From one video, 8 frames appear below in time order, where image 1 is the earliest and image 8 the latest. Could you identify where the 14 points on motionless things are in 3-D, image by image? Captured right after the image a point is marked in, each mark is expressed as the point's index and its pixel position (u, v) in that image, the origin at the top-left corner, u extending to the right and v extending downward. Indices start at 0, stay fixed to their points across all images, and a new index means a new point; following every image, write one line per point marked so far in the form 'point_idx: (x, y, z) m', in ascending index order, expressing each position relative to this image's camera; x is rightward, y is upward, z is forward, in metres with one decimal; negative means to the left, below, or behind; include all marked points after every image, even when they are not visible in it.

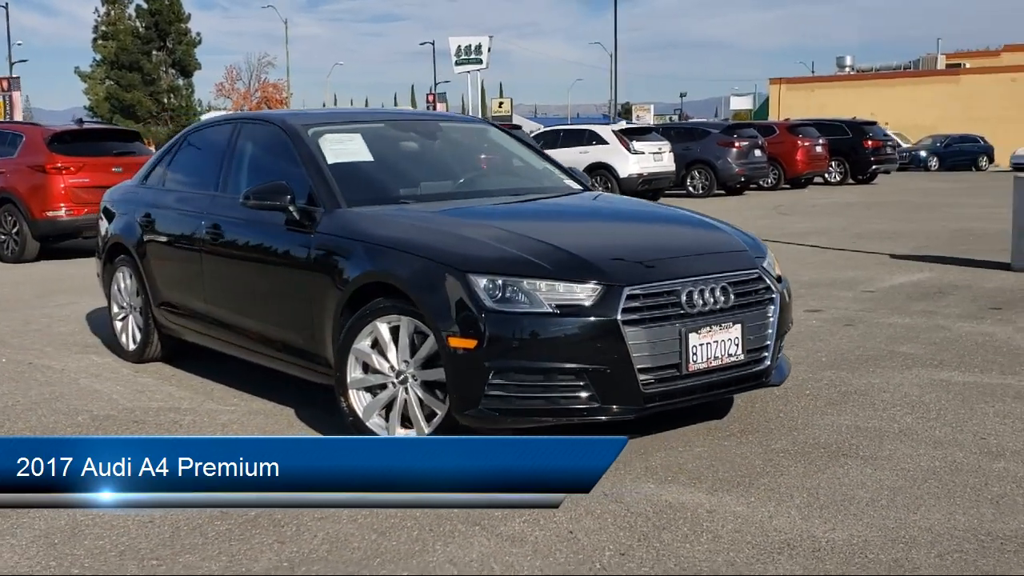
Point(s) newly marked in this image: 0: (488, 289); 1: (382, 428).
0: (-0.1, 0.0, +4.5) m
1: (-0.6, -0.7, +4.9) m
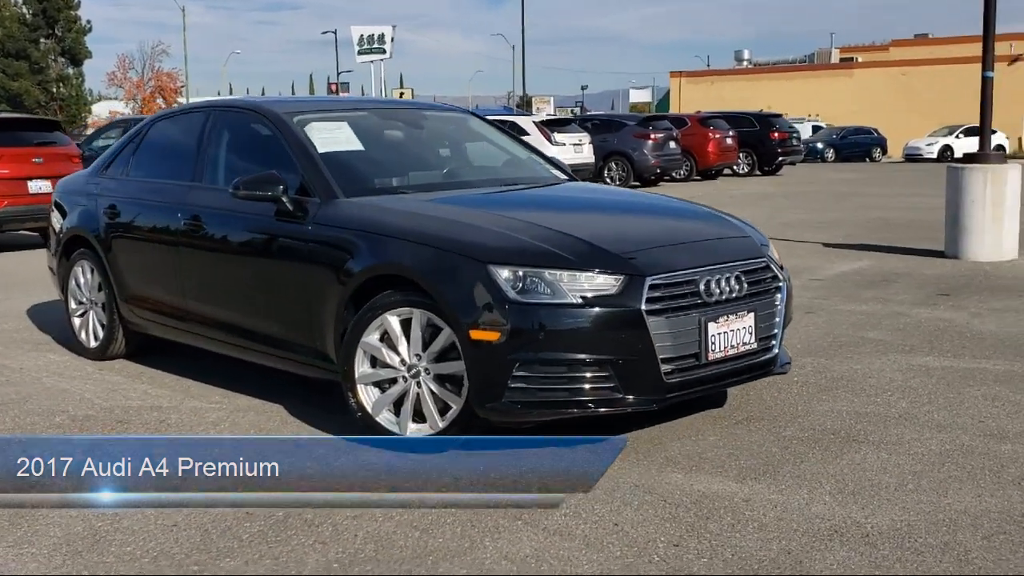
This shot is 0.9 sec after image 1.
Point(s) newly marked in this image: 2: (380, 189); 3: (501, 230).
0: (0.0, 0.0, +4.4) m
1: (-0.6, -0.7, +4.8) m
2: (-0.7, +0.5, +5.6) m
3: (0.0, +0.3, +4.6) m
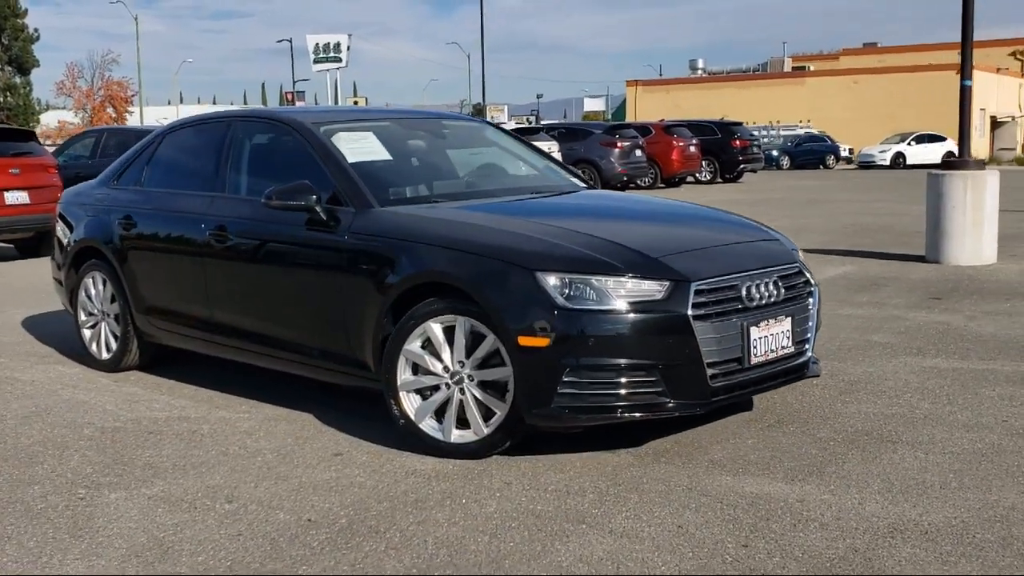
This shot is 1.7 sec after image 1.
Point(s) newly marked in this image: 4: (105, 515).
0: (+0.2, 0.0, +4.4) m
1: (-0.4, -0.7, +4.8) m
2: (-0.6, +0.5, +5.6) m
3: (+0.2, +0.2, +4.7) m
4: (-1.7, -0.9, +4.0) m
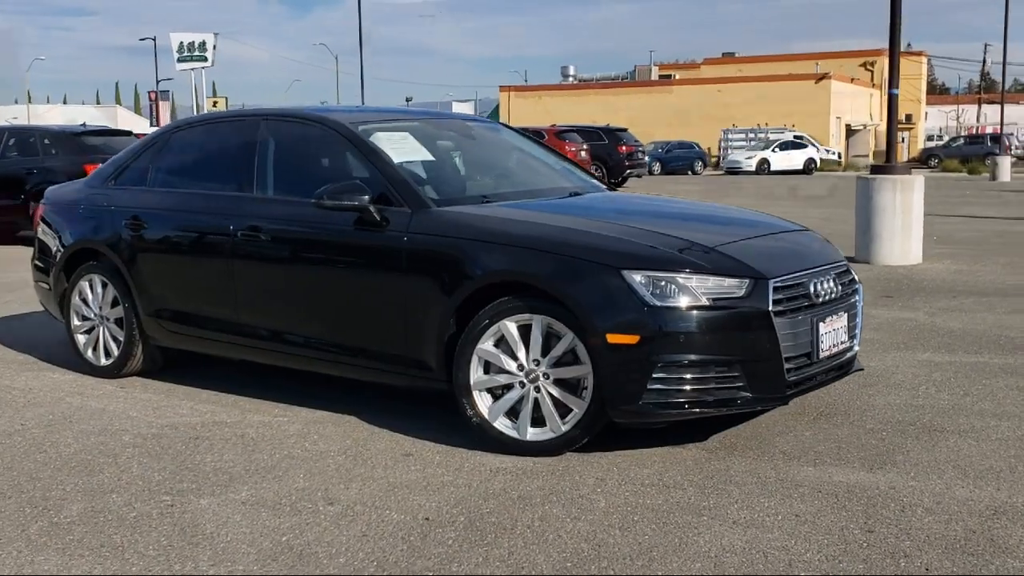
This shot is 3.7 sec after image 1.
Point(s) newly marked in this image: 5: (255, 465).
0: (+0.6, 0.0, +4.5) m
1: (0.0, -0.7, +4.8) m
2: (-0.3, +0.5, +5.6) m
3: (+0.5, +0.2, +4.8) m
4: (-1.2, -0.9, +3.9) m
5: (-1.2, -0.9, +4.8) m
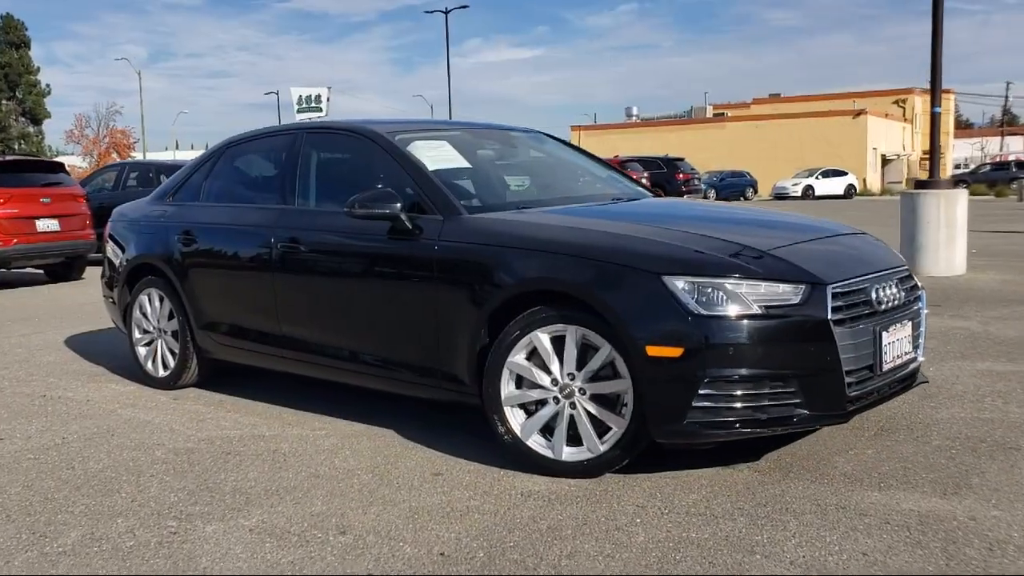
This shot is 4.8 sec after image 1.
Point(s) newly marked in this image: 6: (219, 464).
0: (+0.7, 0.0, +4.1) m
1: (+0.1, -0.7, +4.5) m
2: (-0.1, +0.5, +5.3) m
3: (+0.7, +0.2, +4.3) m
4: (-1.1, -1.0, +3.7) m
5: (-1.1, -0.9, +4.5) m
6: (-1.5, -0.9, +4.9) m
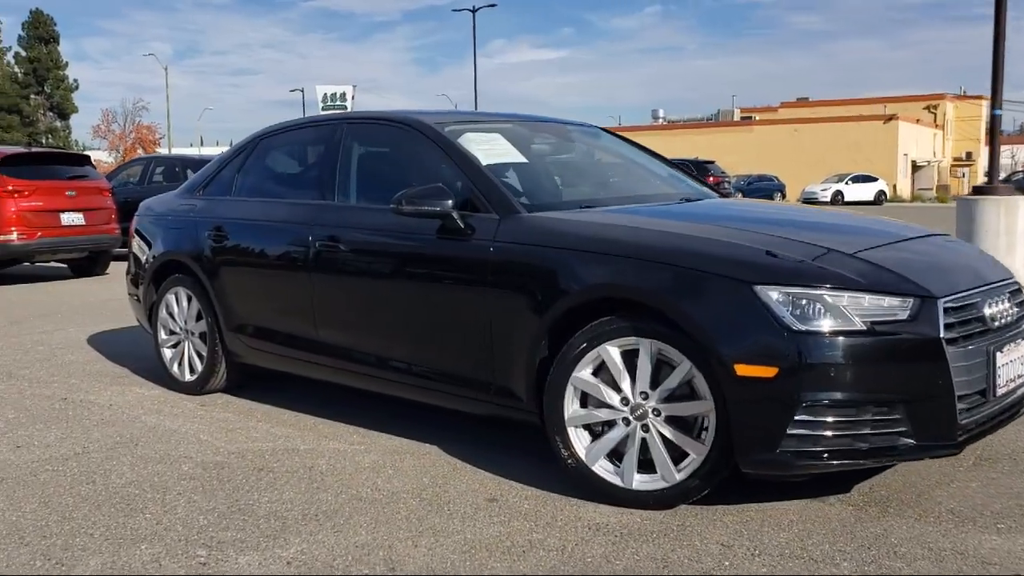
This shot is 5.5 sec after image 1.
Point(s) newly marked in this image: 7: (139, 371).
0: (+1.0, -0.1, +3.6) m
1: (+0.4, -0.8, +4.0) m
2: (+0.2, +0.4, +4.8) m
3: (+0.9, +0.2, +3.9) m
4: (-0.9, -1.0, +3.2) m
5: (-0.8, -0.9, +4.1) m
6: (-1.2, -0.9, +4.5) m
7: (-2.7, -0.6, +7.1) m
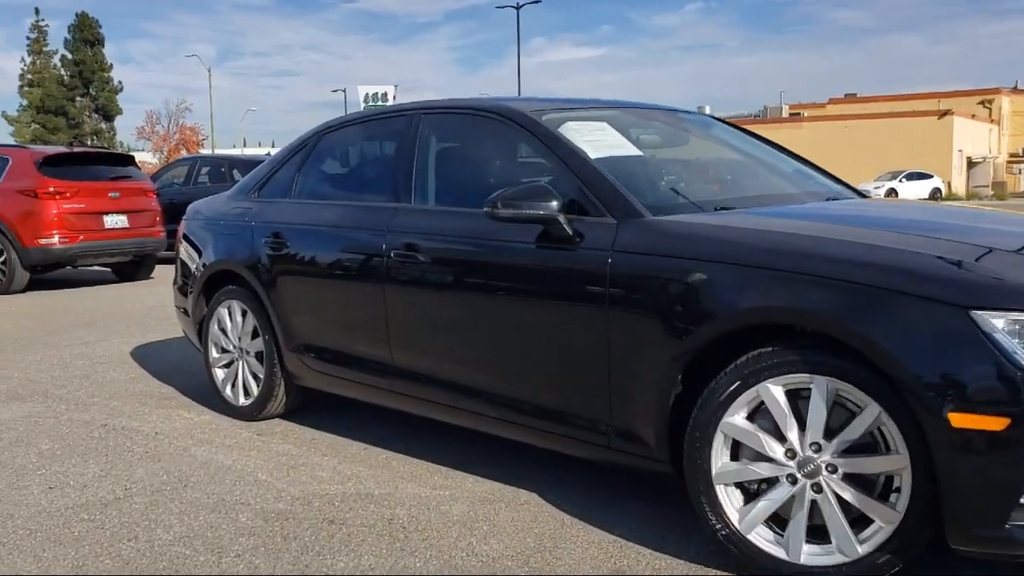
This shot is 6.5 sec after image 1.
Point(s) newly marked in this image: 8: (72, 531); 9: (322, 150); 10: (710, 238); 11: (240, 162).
0: (+1.4, -0.1, +2.8) m
1: (+0.9, -0.8, +3.2) m
2: (+0.7, +0.4, +4.0) m
3: (+1.4, +0.1, +3.1) m
4: (-0.5, -1.1, +2.5) m
5: (-0.4, -1.0, +3.3) m
6: (-0.7, -1.0, +3.8) m
7: (-2.1, -0.7, +6.4) m
8: (-1.8, -1.0, +4.0) m
9: (-1.1, +0.8, +5.6) m
10: (+0.7, +0.2, +3.5) m
11: (-4.1, +1.9, +14.6) m
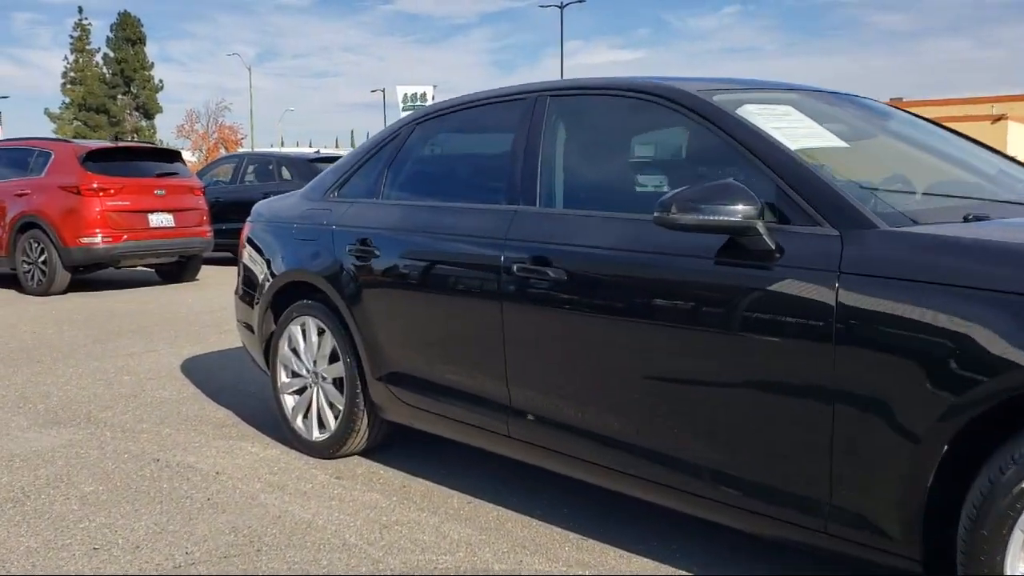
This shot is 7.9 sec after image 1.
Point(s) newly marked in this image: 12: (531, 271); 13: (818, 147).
0: (+1.9, -0.2, +1.9) m
1: (+1.4, -0.9, +2.3) m
2: (+1.3, +0.3, +3.1) m
3: (+1.9, 0.0, +2.1) m
4: (0.0, -1.1, +1.6) m
5: (+0.2, -1.1, +2.5) m
6: (-0.2, -1.0, +2.9) m
7: (-1.5, -0.7, +5.6) m
8: (-1.2, -1.0, +3.1) m
9: (-0.5, +0.7, +4.7) m
10: (+1.3, +0.1, +2.6) m
11: (-3.1, +1.8, +13.9) m
12: (+0.1, +0.1, +3.7) m
13: (+1.0, +0.5, +3.3) m
